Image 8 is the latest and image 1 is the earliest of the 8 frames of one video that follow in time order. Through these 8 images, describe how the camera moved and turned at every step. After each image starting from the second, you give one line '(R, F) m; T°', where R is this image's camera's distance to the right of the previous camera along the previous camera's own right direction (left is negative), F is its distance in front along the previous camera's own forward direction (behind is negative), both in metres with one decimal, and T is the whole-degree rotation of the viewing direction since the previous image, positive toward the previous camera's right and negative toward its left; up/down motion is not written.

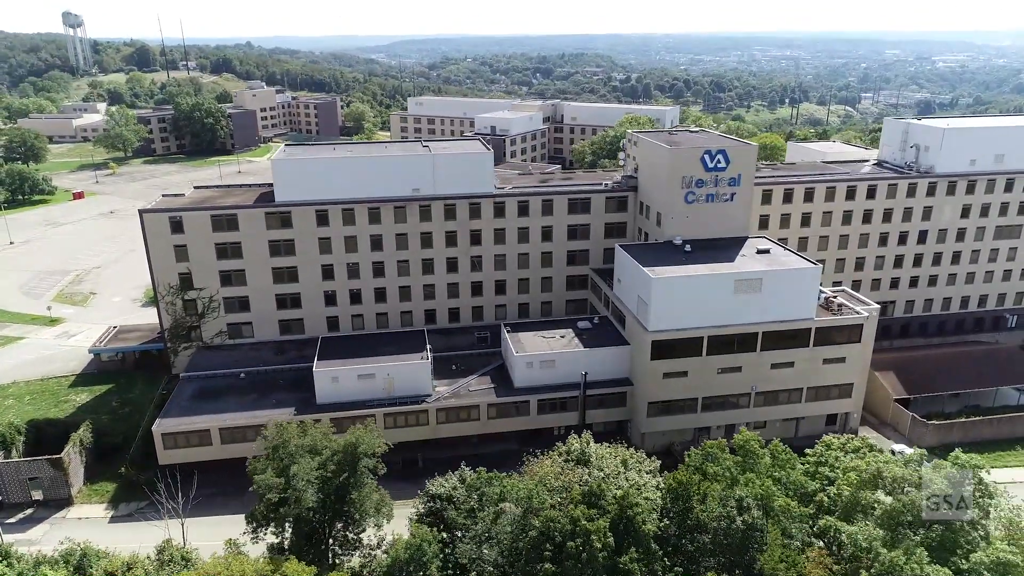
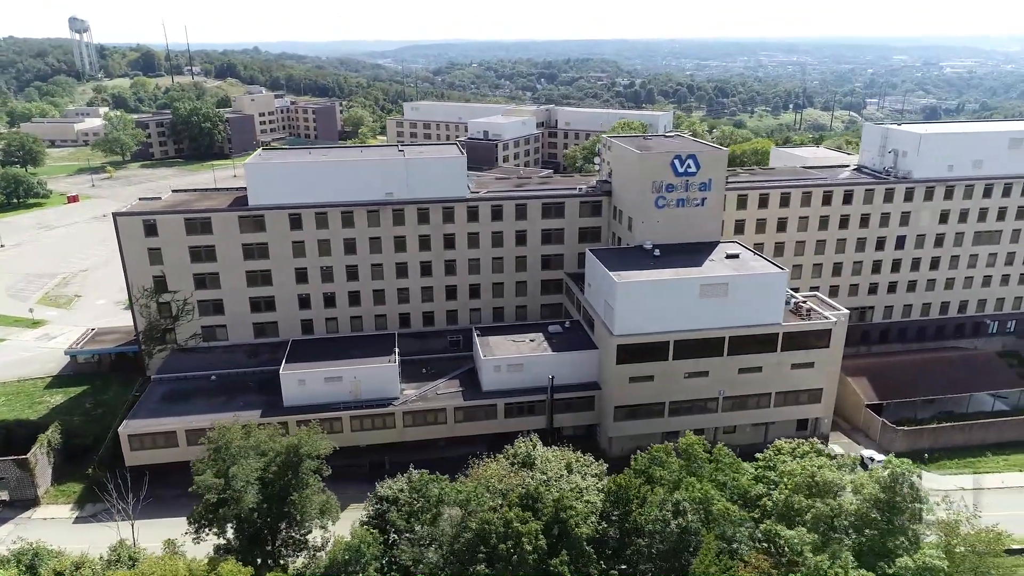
(+2.4, -0.1) m; -1°
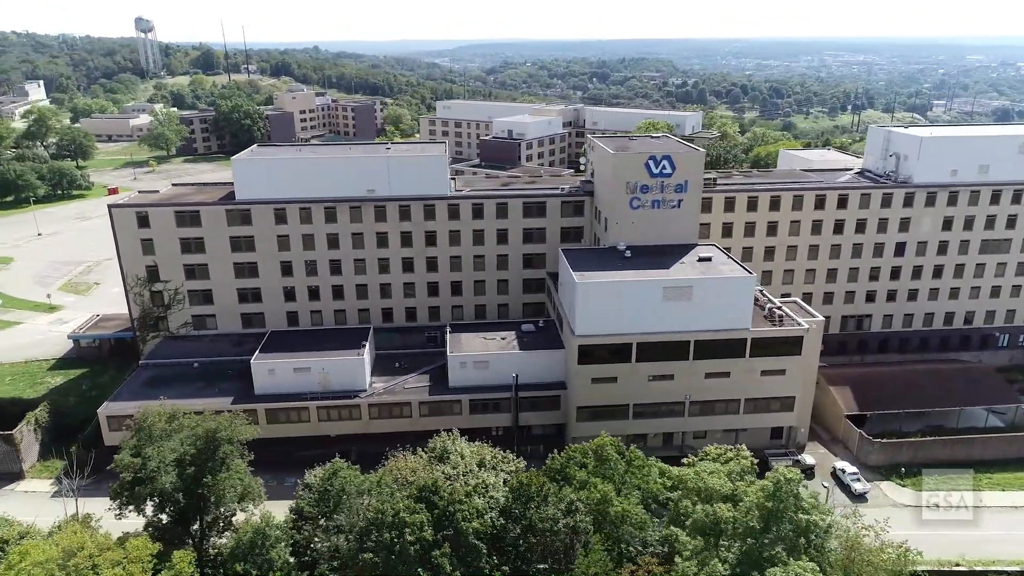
(+5.3, -0.2) m; -4°
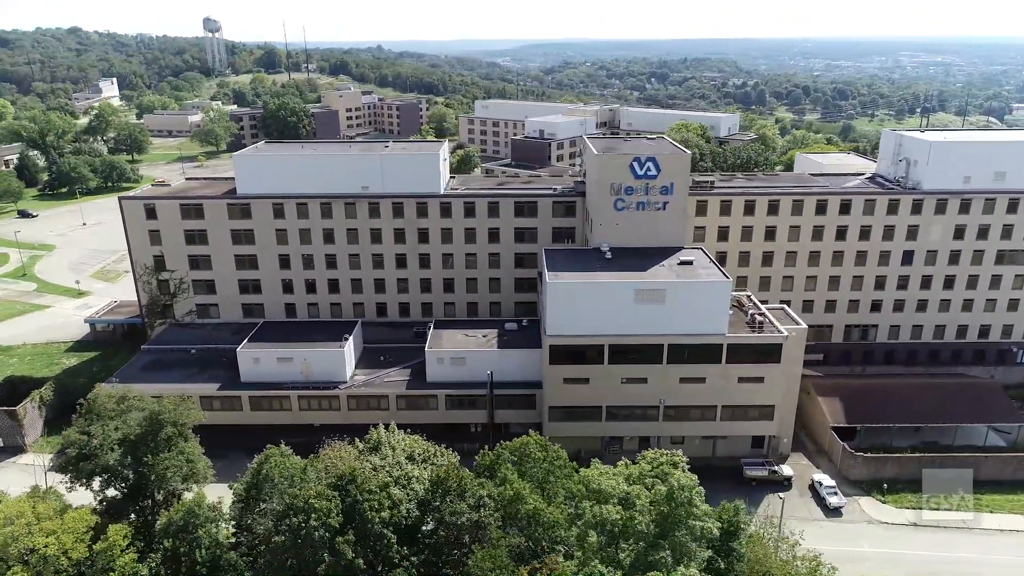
(+5.0, -0.2) m; -5°
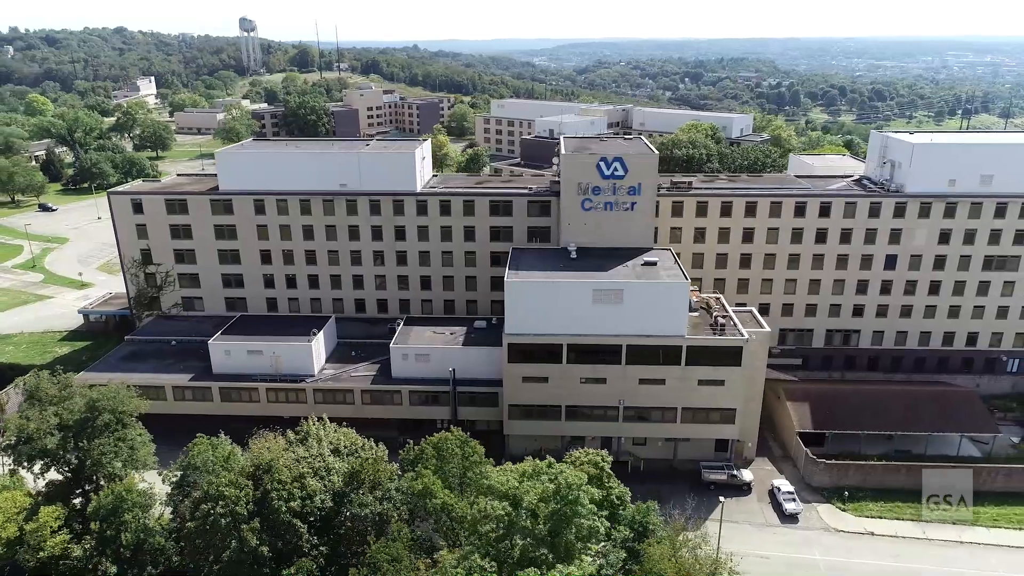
(+4.4, -0.2) m; -3°
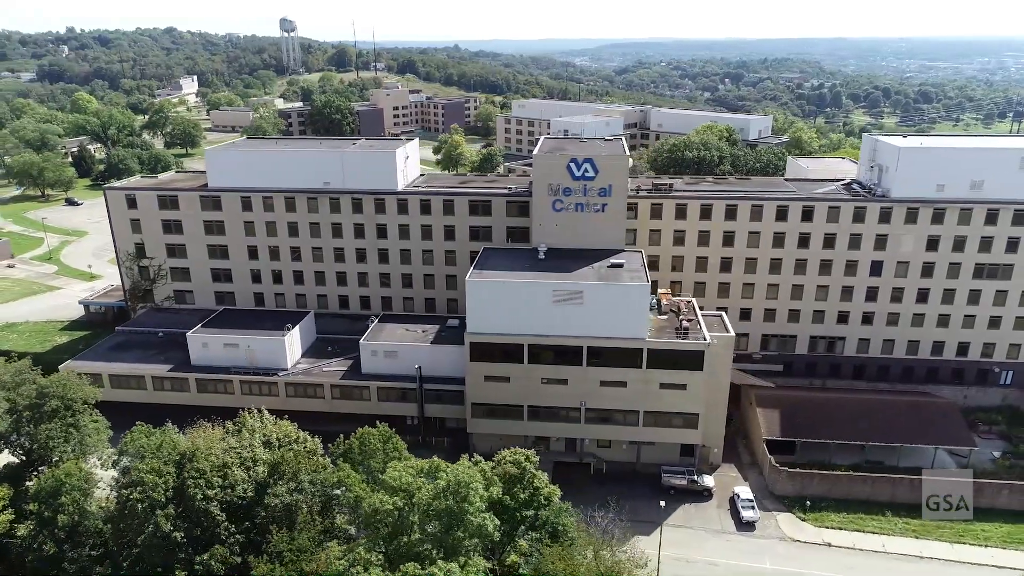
(+4.5, -0.1) m; -3°
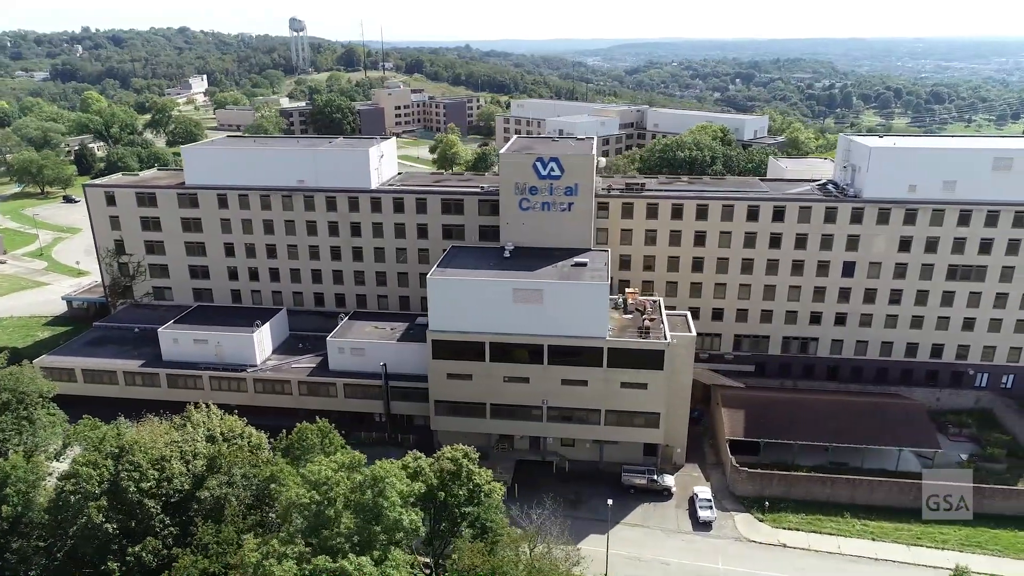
(+3.0, -0.1) m; -1°
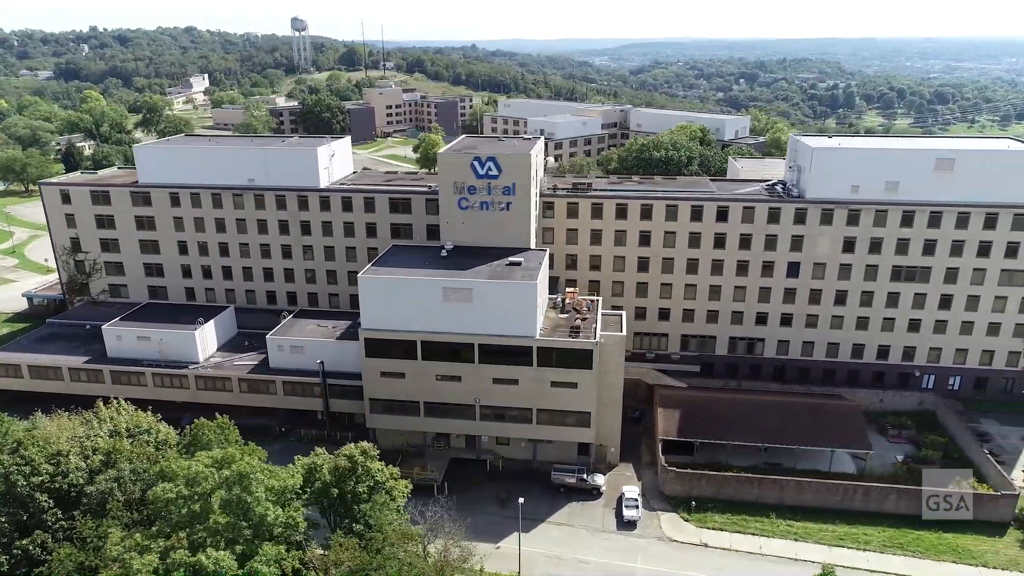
(+4.5, -0.1) m; -1°
